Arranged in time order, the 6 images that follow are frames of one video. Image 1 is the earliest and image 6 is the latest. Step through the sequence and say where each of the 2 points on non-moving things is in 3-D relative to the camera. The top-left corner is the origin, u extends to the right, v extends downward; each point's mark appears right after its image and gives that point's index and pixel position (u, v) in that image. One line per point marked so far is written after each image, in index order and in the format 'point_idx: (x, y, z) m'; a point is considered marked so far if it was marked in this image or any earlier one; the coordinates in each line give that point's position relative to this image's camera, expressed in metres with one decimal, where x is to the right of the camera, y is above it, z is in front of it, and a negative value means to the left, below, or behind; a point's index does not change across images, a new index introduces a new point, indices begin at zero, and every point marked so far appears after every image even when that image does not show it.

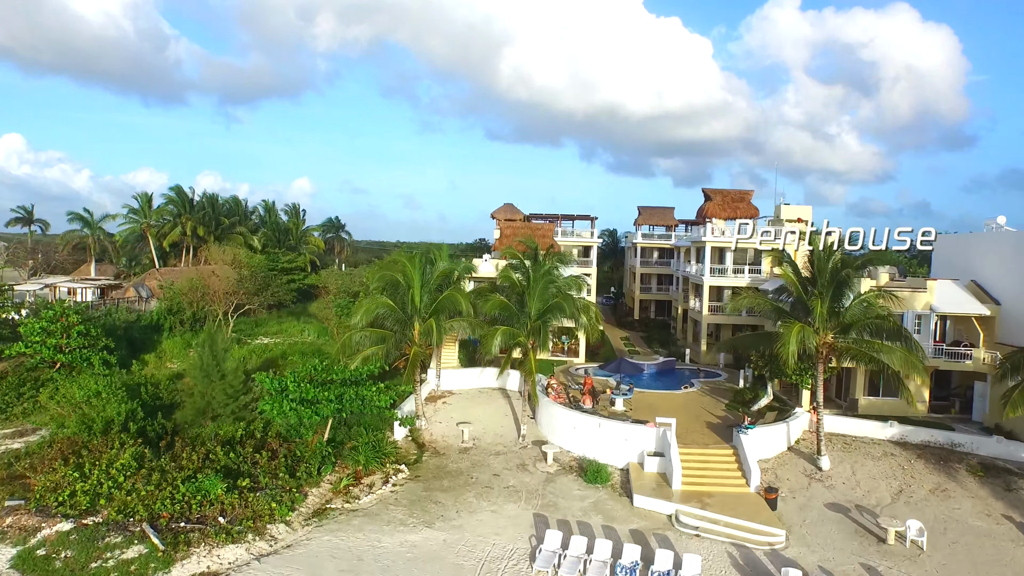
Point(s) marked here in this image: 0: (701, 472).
0: (+3.4, -3.3, +12.8) m
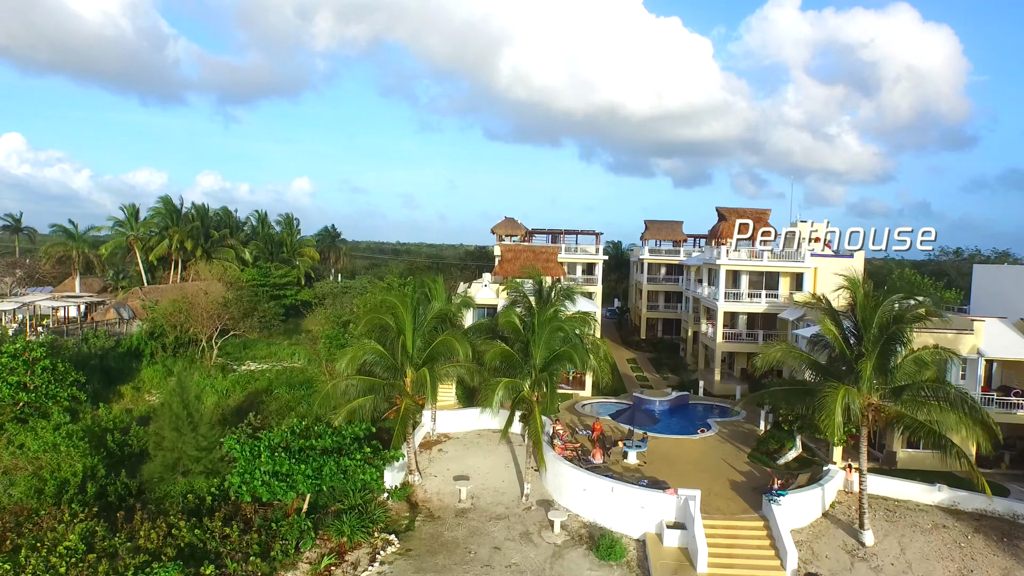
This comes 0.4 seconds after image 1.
0: (+3.5, -4.2, +11.3) m
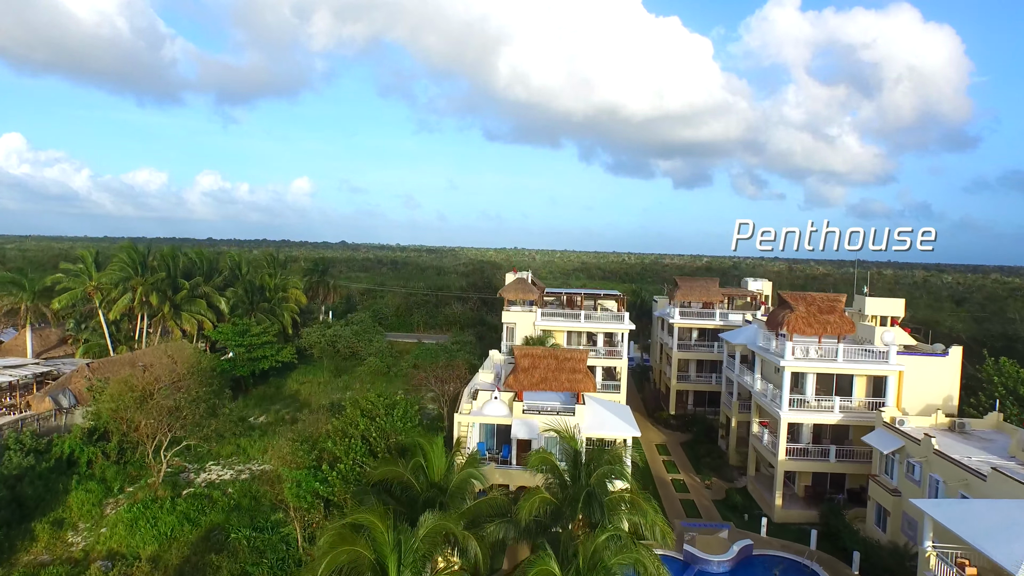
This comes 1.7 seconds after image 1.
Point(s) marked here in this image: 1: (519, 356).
0: (+3.9, -7.0, +6.9) m
1: (+0.2, -1.7, +17.6) m
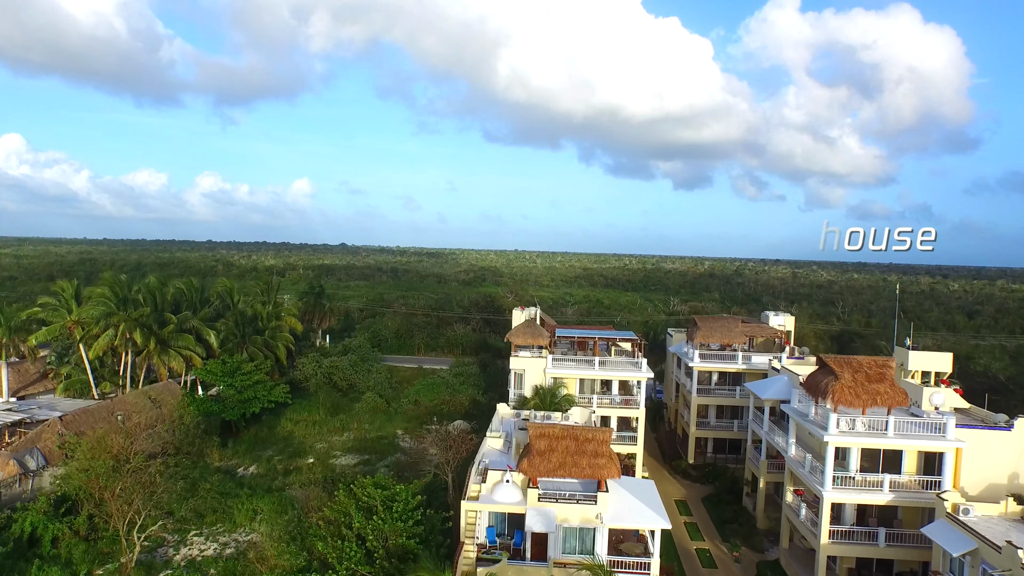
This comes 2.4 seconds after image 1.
0: (+4.2, -8.5, +5.0) m
1: (+0.5, -3.3, +15.6) m
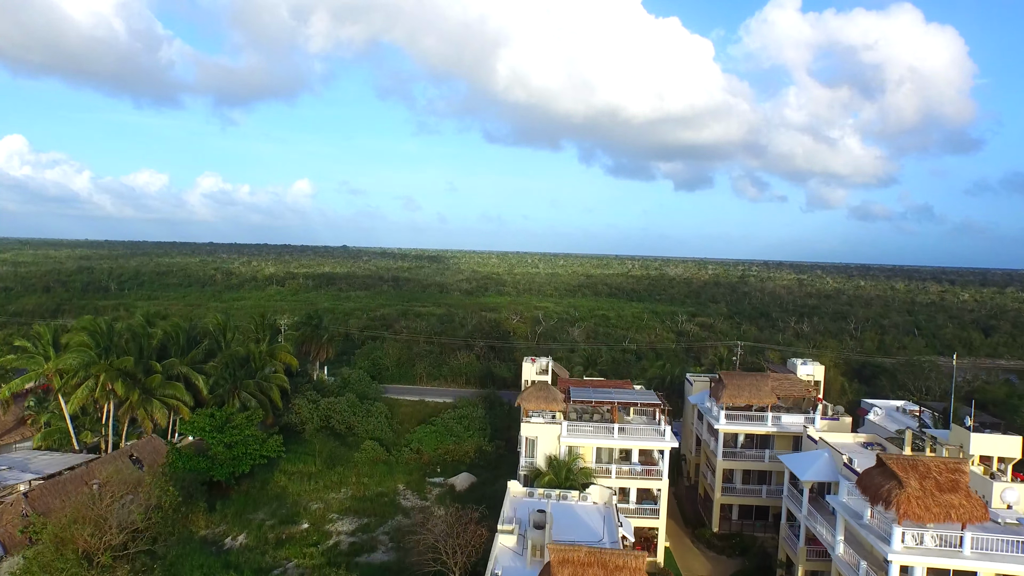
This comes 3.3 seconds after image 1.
0: (+4.5, -10.5, +2.9) m
1: (+0.8, -5.2, +13.5) m
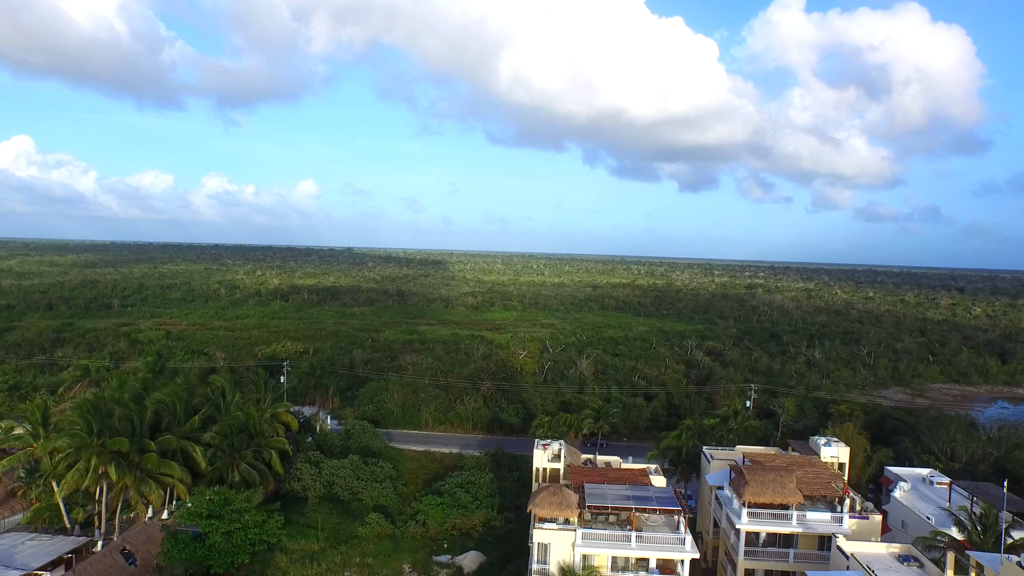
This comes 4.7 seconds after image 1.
0: (+4.8, -13.5, +1.5) m
1: (+1.1, -8.3, +12.2) m
